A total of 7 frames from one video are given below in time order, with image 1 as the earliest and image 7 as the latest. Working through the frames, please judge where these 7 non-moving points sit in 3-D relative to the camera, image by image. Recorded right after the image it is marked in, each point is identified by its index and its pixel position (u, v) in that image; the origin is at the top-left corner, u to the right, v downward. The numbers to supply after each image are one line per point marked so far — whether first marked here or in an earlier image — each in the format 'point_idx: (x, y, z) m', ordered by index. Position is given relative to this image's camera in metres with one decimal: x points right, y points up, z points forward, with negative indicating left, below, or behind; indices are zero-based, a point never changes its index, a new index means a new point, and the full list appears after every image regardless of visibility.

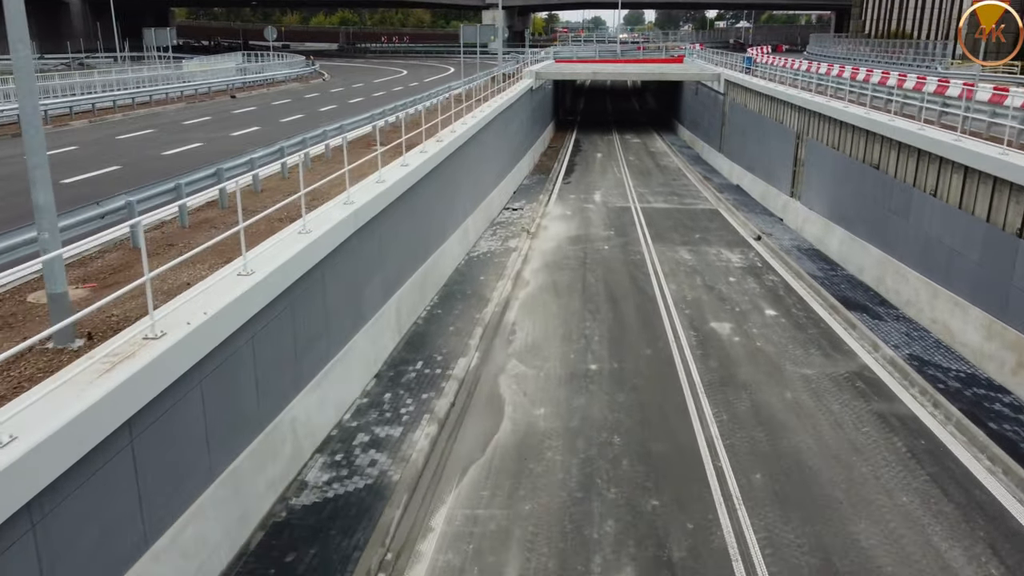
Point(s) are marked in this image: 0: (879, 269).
0: (+9.3, +0.4, +19.1) m
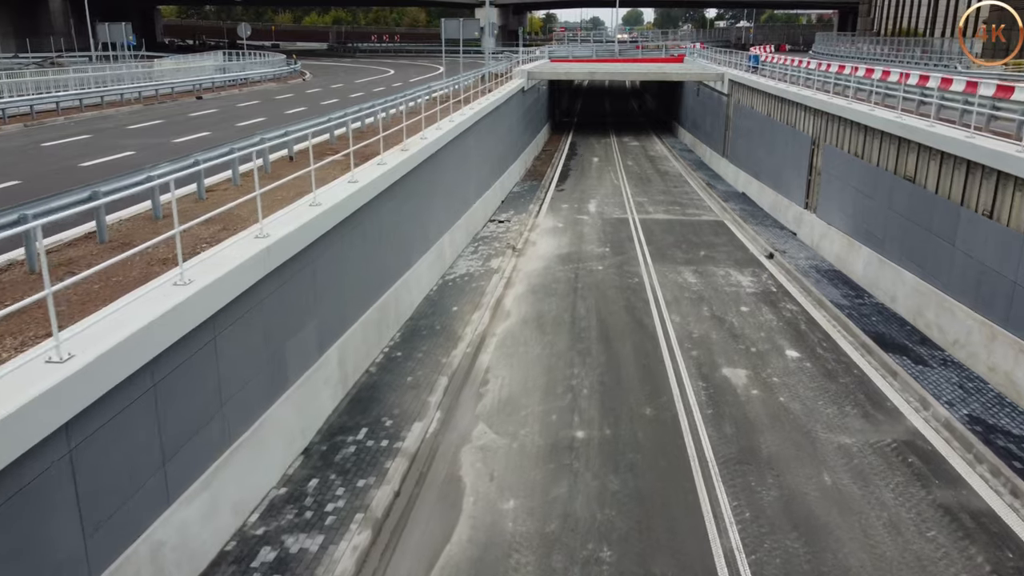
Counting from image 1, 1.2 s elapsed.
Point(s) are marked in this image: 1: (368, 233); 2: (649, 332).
0: (+8.8, -0.3, +16.4) m
1: (-2.7, +1.0, +13.9) m
2: (+2.9, -0.9, +16.1) m
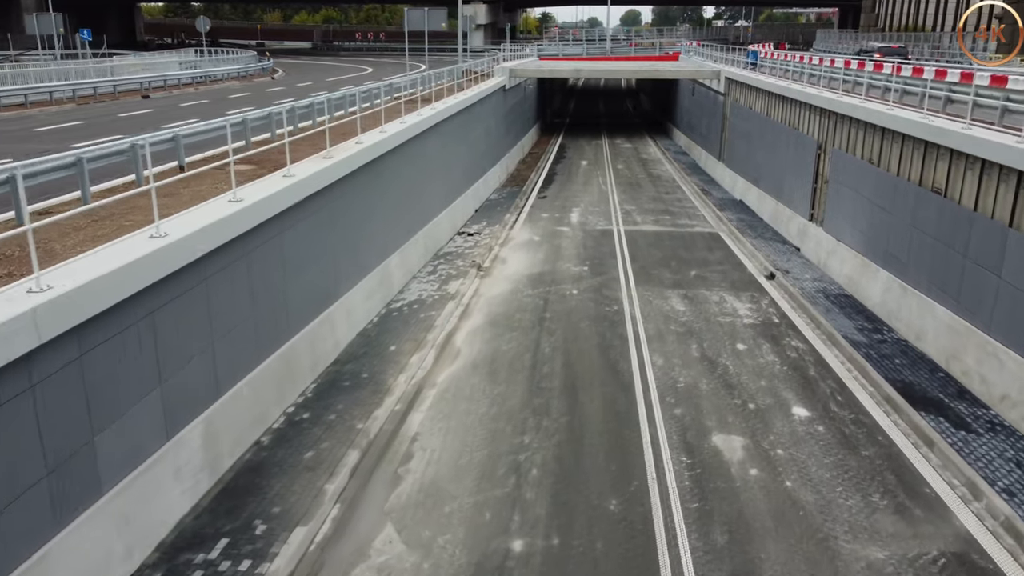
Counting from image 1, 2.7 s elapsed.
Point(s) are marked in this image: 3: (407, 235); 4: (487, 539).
0: (+7.9, -1.0, +13.5) m
1: (-3.6, +0.3, +11.0) m
2: (+2.0, -1.6, +13.2) m
3: (-2.7, +1.4, +19.6) m
4: (-0.3, -2.8, +8.5) m
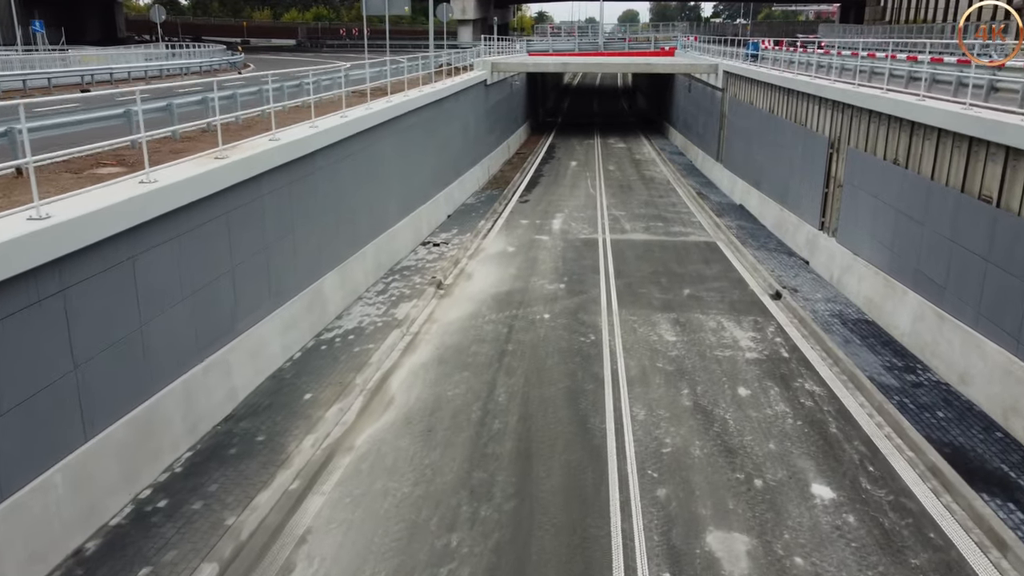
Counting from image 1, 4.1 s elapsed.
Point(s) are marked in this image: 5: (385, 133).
0: (+7.0, -1.5, +10.6) m
1: (-4.5, -0.2, +8.1) m
2: (+1.1, -2.1, +10.3) m
3: (-3.6, +0.9, +16.7) m
4: (-1.1, -3.3, +5.6) m
5: (-3.3, +4.0, +19.3) m
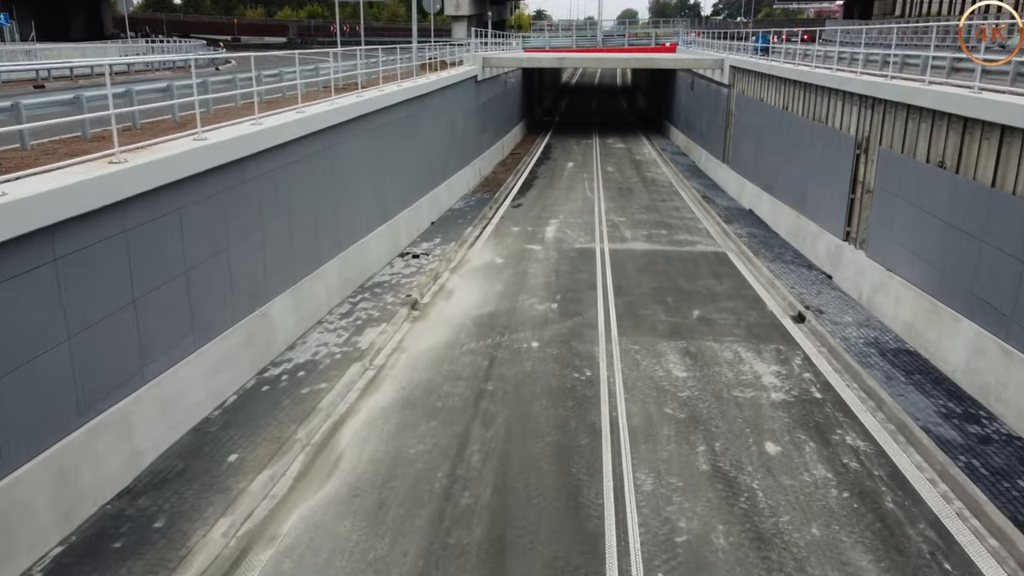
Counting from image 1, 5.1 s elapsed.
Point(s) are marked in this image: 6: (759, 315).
0: (+6.7, -1.9, +8.4) m
1: (-4.8, -0.6, +5.9) m
2: (+0.8, -2.5, +8.1) m
3: (-3.9, +0.4, +14.4) m
4: (-1.4, -3.8, +3.4) m
5: (-3.6, +3.6, +17.1) m
6: (+5.1, -0.6, +15.6) m
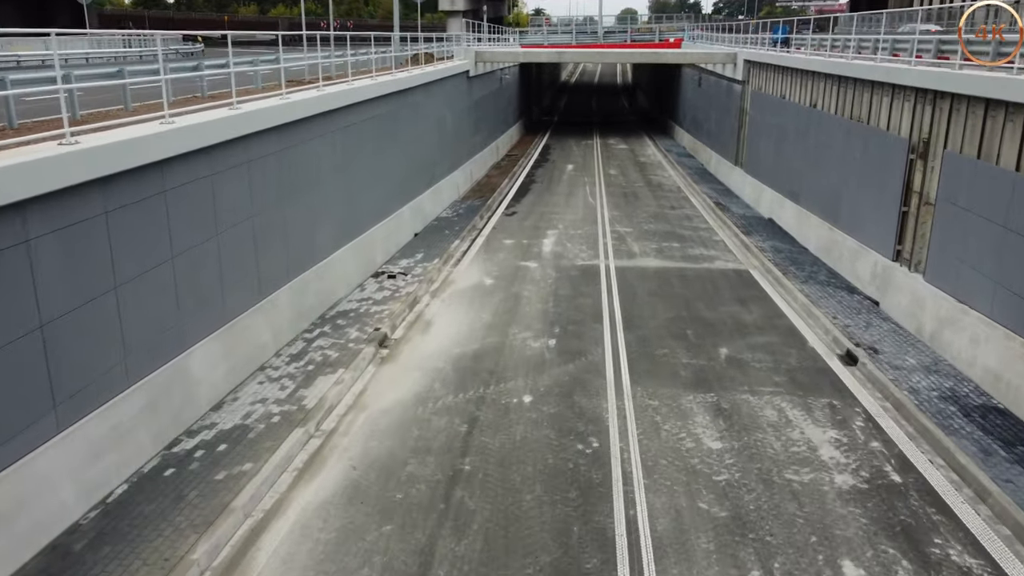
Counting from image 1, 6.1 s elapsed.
0: (+6.5, -2.5, +5.6) m
1: (-4.9, -1.2, +3.1) m
2: (+0.6, -3.1, +5.3) m
3: (-4.1, -0.1, +11.7) m
4: (-1.6, -4.4, +0.7) m
5: (-3.8, +3.0, +14.3) m
6: (+4.9, -1.1, +12.8) m
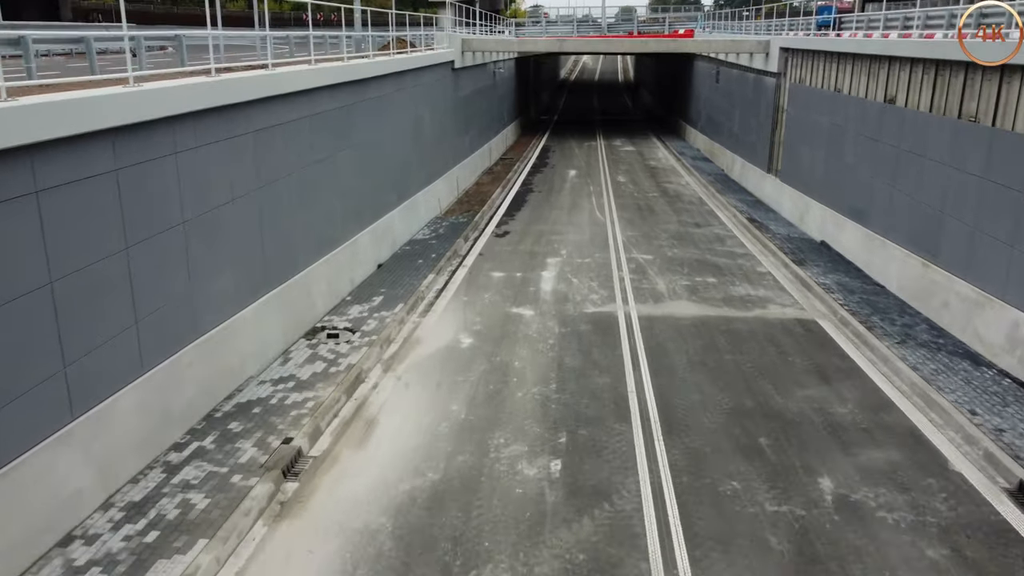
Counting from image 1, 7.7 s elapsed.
0: (+6.3, -3.6, +0.9) m
1: (-5.1, -2.3, -1.7) m
2: (+0.5, -4.2, +0.5) m
3: (-4.3, -1.2, +6.9) m
4: (-1.8, -5.5, -4.1) m
5: (-4.0, +1.9, +9.5) m
6: (+4.7, -2.2, +8.1) m
